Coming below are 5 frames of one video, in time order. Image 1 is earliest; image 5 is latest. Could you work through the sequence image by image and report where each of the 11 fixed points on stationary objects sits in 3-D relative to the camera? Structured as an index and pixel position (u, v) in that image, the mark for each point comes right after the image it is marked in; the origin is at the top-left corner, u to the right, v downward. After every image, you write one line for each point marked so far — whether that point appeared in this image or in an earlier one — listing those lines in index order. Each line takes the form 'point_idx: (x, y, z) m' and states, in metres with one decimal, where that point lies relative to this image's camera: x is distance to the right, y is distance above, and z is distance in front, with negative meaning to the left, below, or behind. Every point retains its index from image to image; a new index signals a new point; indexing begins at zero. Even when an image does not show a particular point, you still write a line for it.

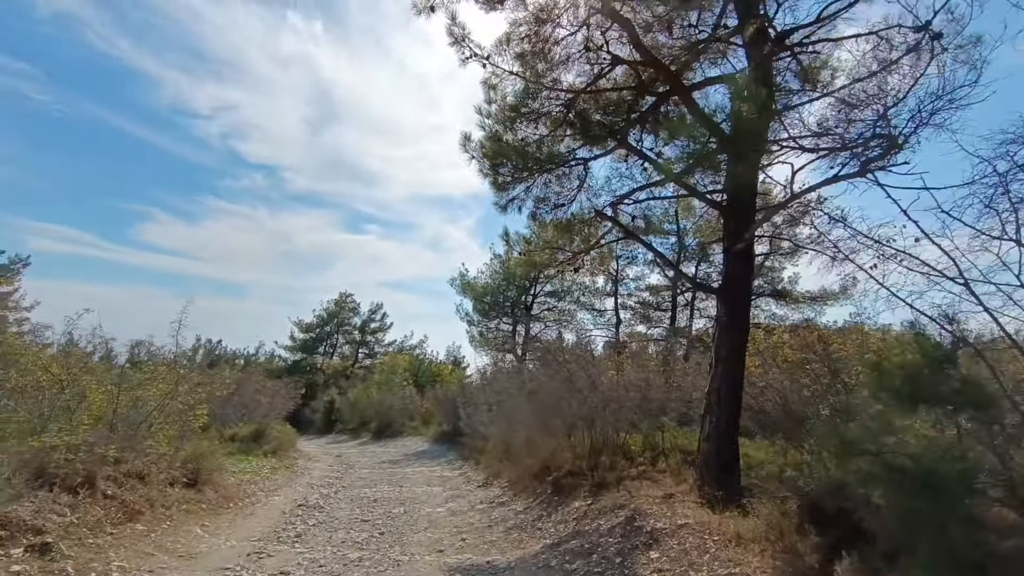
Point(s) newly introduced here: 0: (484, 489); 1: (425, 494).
0: (-0.7, -4.9, +14.1) m
1: (-2.1, -5.0, +13.9) m
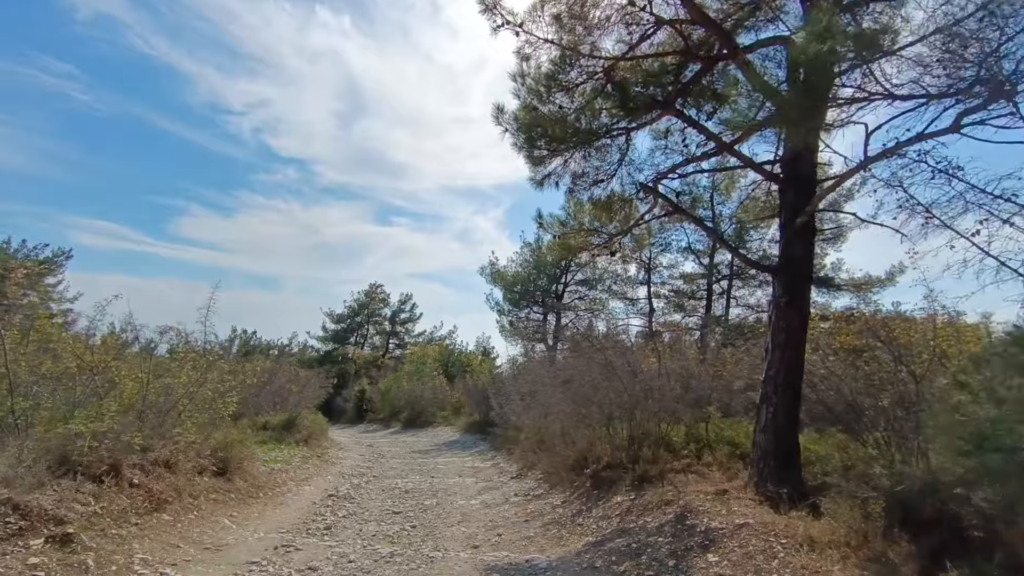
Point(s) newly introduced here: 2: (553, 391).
0: (+0.1, -4.6, +13.6) m
1: (-1.3, -4.7, +13.5) m
2: (+0.9, -2.5, +13.8) m
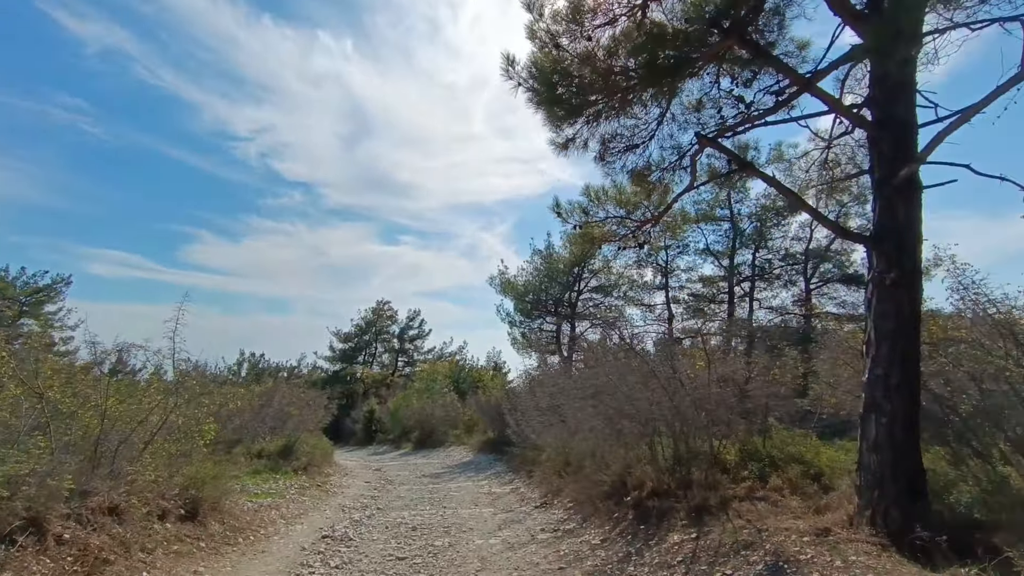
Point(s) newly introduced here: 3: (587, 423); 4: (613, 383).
0: (+0.6, -4.6, +11.8) m
1: (-0.8, -4.7, +11.7) m
2: (+1.4, -2.5, +12.0) m
3: (+1.5, -2.7, +11.3) m
4: (+1.8, -1.7, +10.3) m
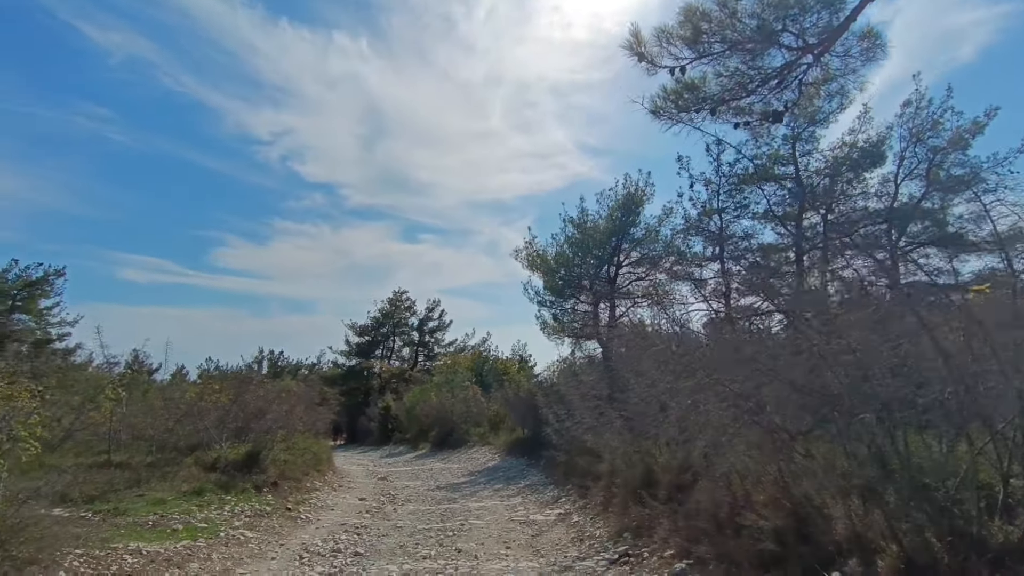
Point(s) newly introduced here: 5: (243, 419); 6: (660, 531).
0: (+1.3, -3.3, +6.8) m
1: (-0.1, -3.5, +6.8) m
2: (+2.0, -1.2, +7.0) m
3: (+2.1, -1.4, +6.4) m
4: (+2.4, -0.5, +5.3) m
5: (-7.5, -3.7, +16.1) m
6: (+1.9, -3.1, +7.3) m
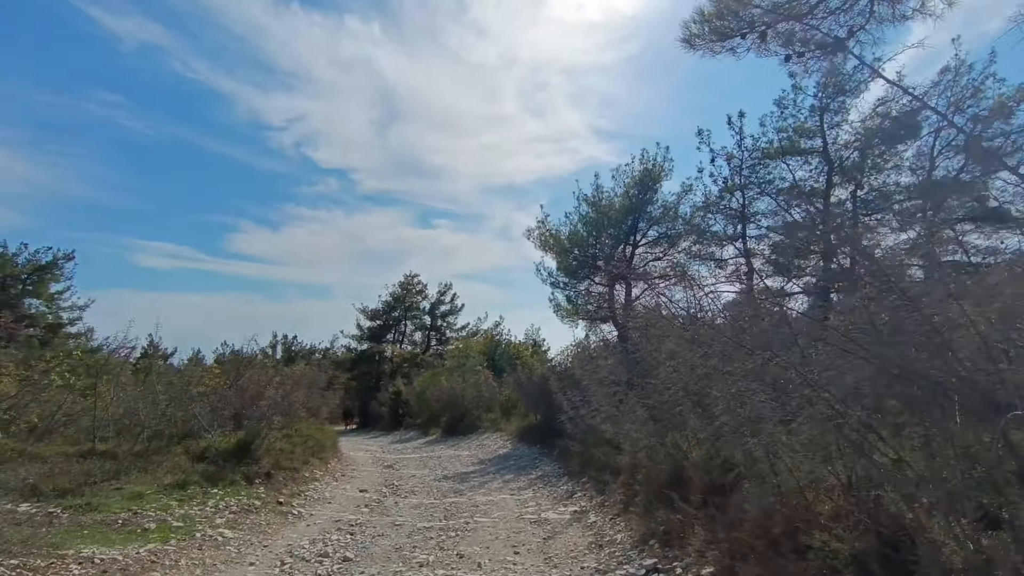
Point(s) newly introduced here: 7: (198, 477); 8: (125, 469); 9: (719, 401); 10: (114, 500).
0: (+1.4, -3.0, +5.7) m
1: (0.0, -3.2, +5.8) m
2: (+2.1, -0.8, +5.8) m
3: (+2.2, -1.1, +5.2) m
4: (+2.5, -0.1, +4.1) m
5: (-7.3, -3.1, +15.2) m
6: (+1.9, -2.7, +6.2) m
7: (-6.1, -3.7, +11.2) m
8: (-7.6, -3.6, +11.3) m
9: (+2.1, -1.1, +5.8) m
10: (-6.5, -3.5, +9.5) m
